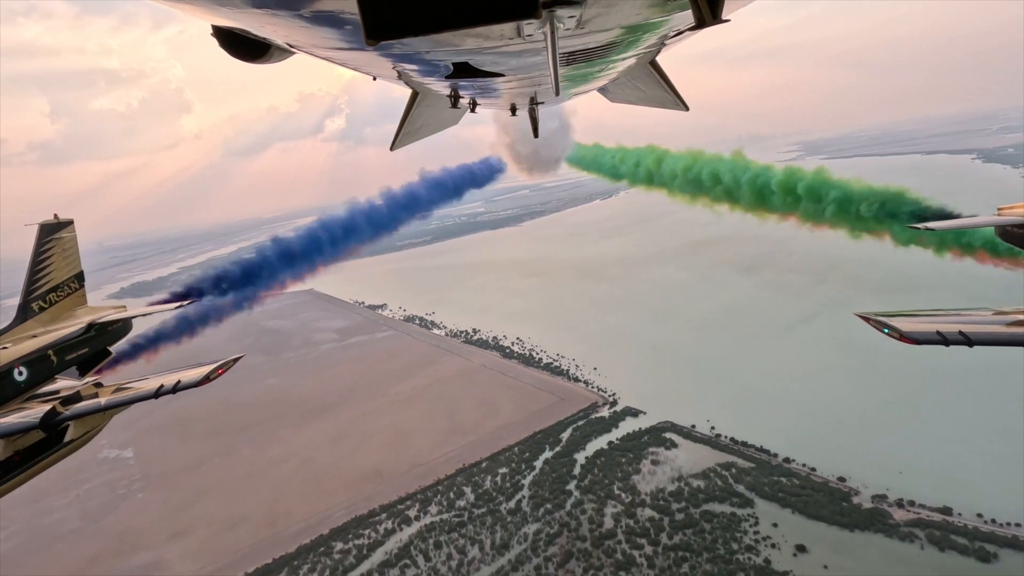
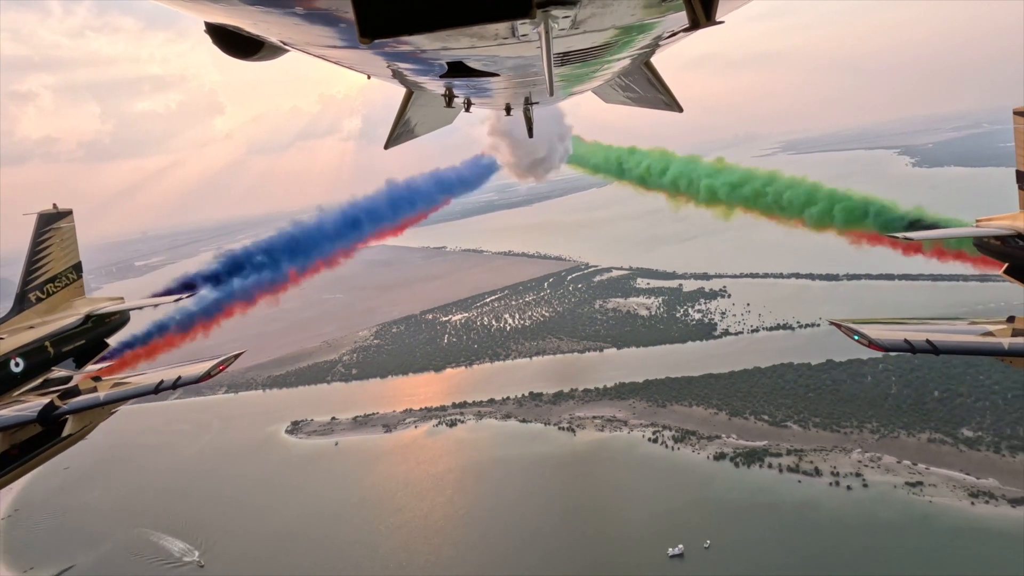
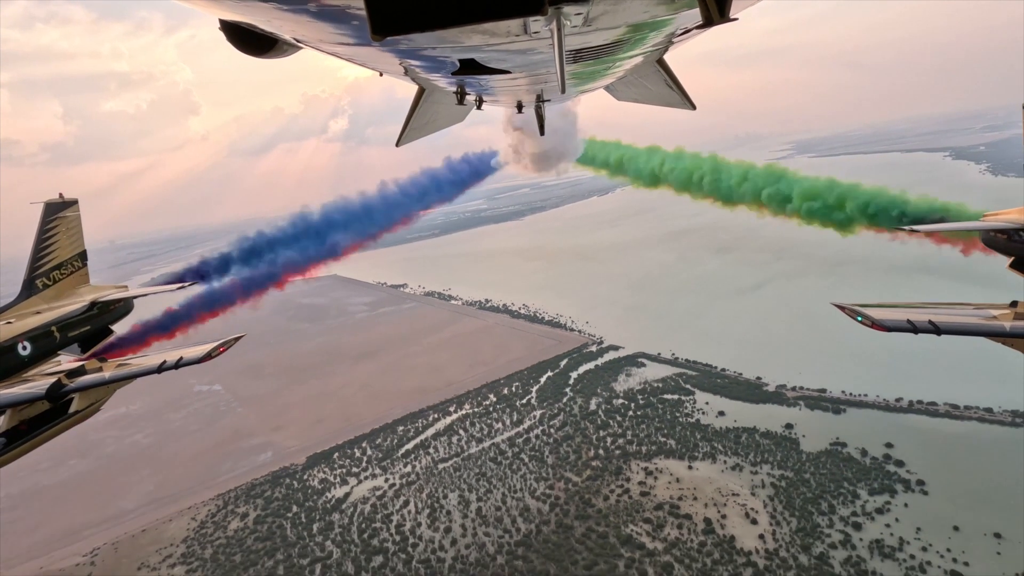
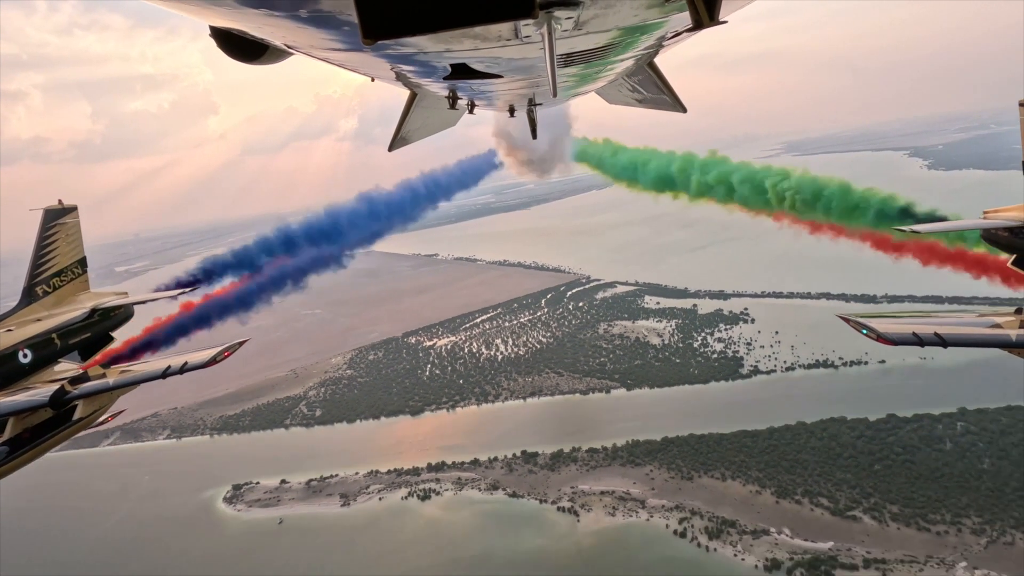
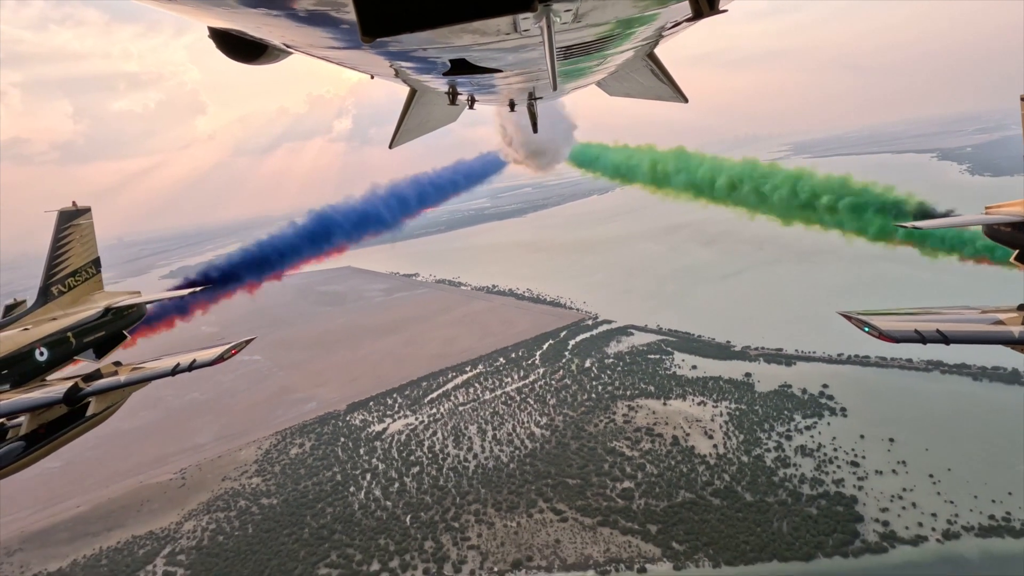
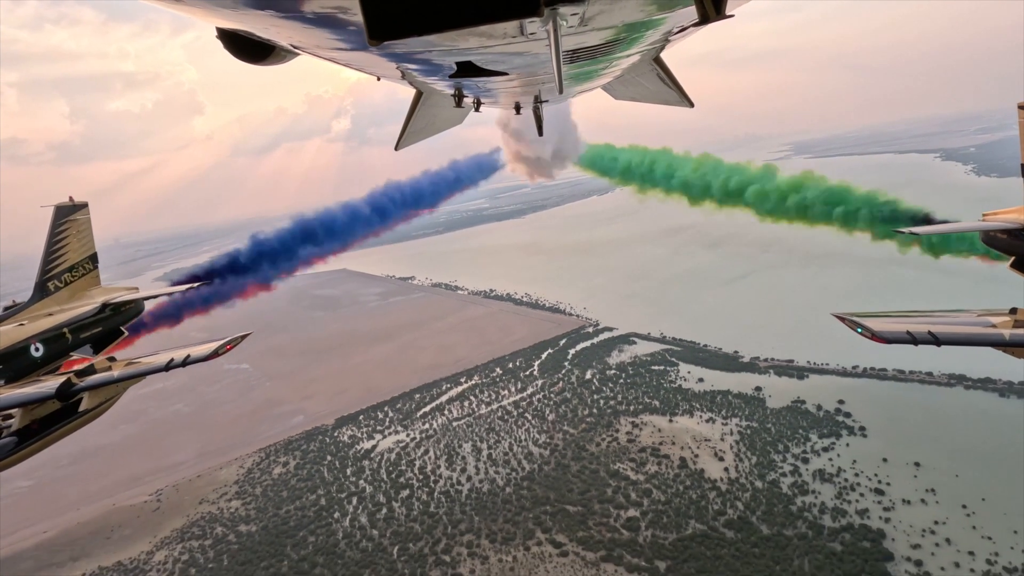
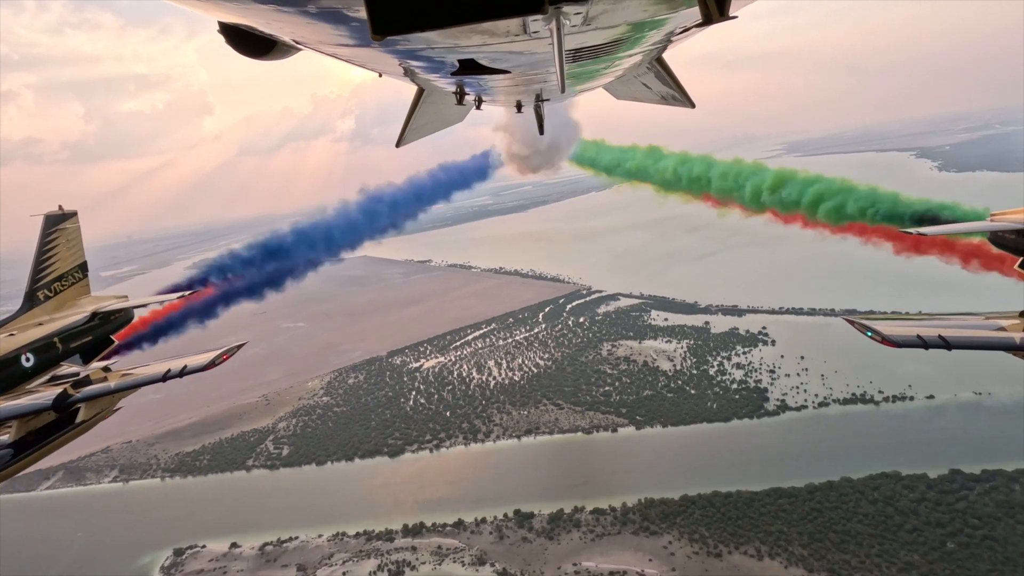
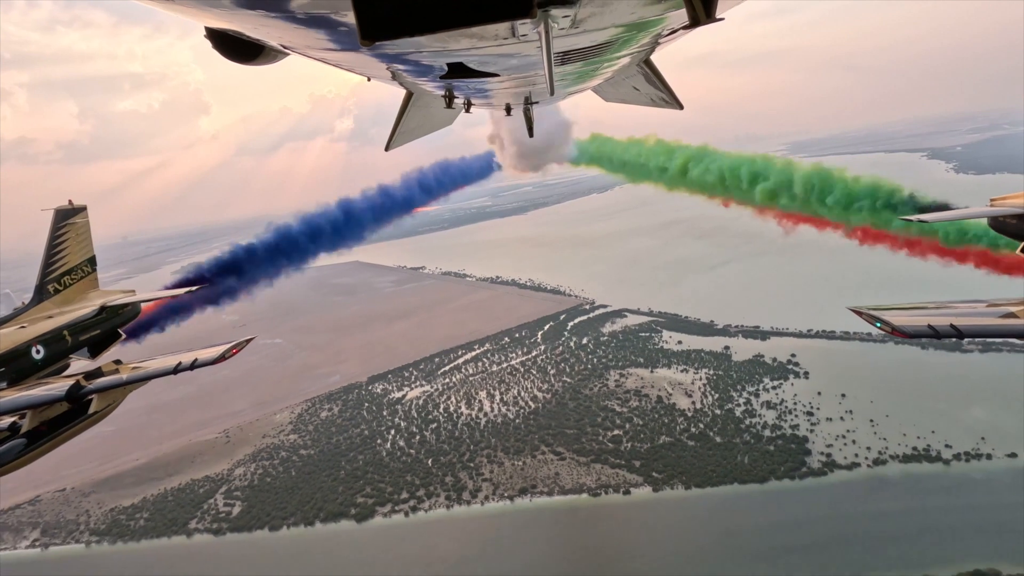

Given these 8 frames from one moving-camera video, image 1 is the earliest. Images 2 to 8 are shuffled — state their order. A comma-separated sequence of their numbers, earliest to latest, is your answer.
3, 6, 5, 8, 7, 4, 2
